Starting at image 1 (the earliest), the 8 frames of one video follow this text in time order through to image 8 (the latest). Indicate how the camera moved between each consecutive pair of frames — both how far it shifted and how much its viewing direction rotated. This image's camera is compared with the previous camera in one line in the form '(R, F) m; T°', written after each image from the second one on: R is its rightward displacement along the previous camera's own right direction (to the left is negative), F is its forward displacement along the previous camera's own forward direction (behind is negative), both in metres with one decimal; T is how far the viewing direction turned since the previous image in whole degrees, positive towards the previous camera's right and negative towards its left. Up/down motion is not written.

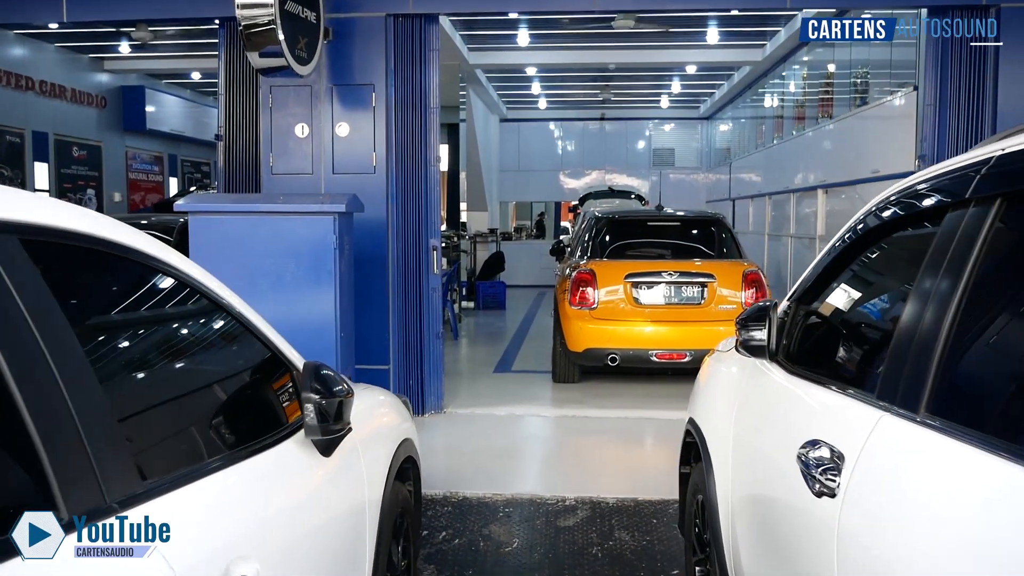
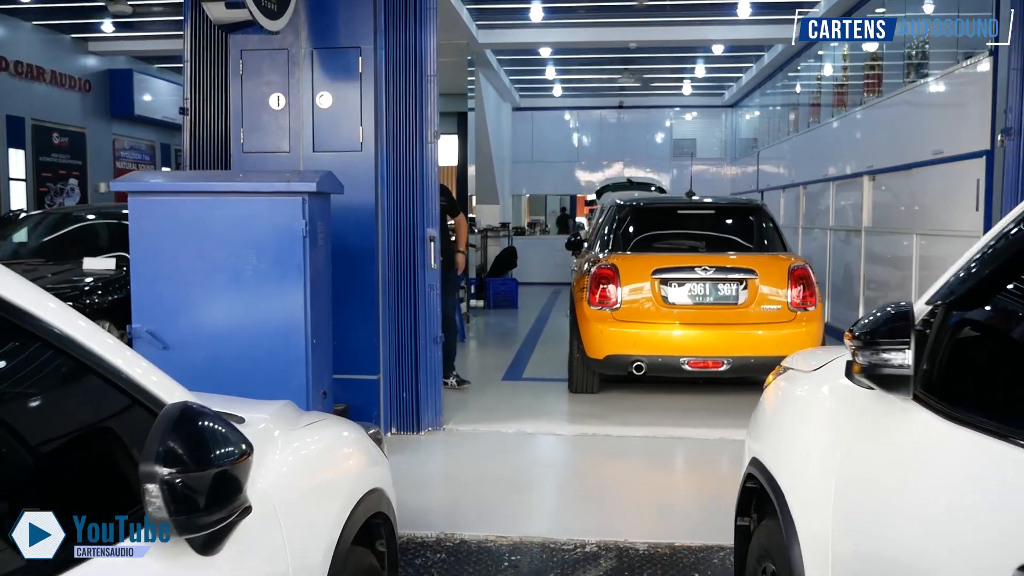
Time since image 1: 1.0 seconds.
(0.0, +0.8) m; -1°
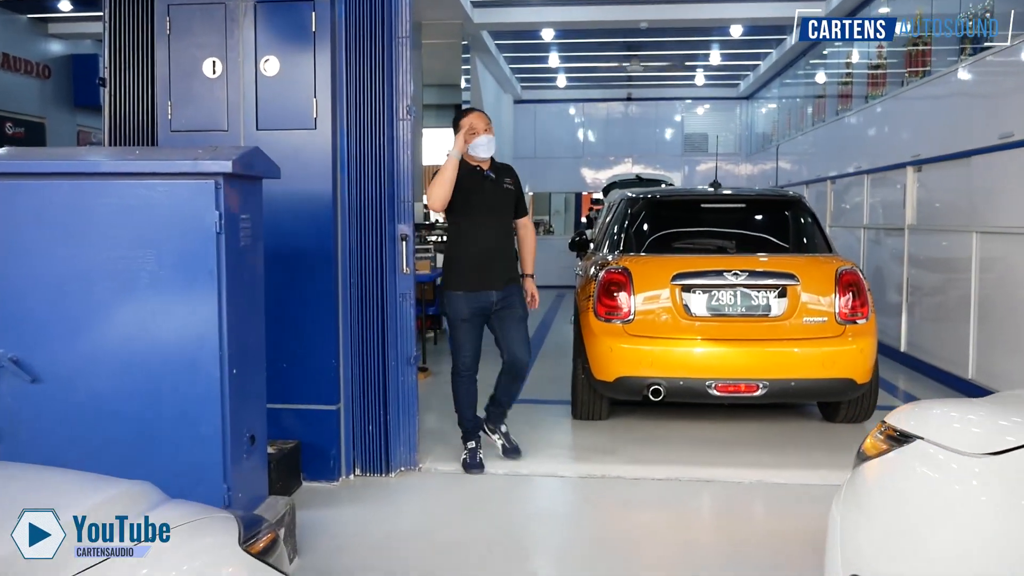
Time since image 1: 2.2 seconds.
(+0.1, +0.9) m; 0°
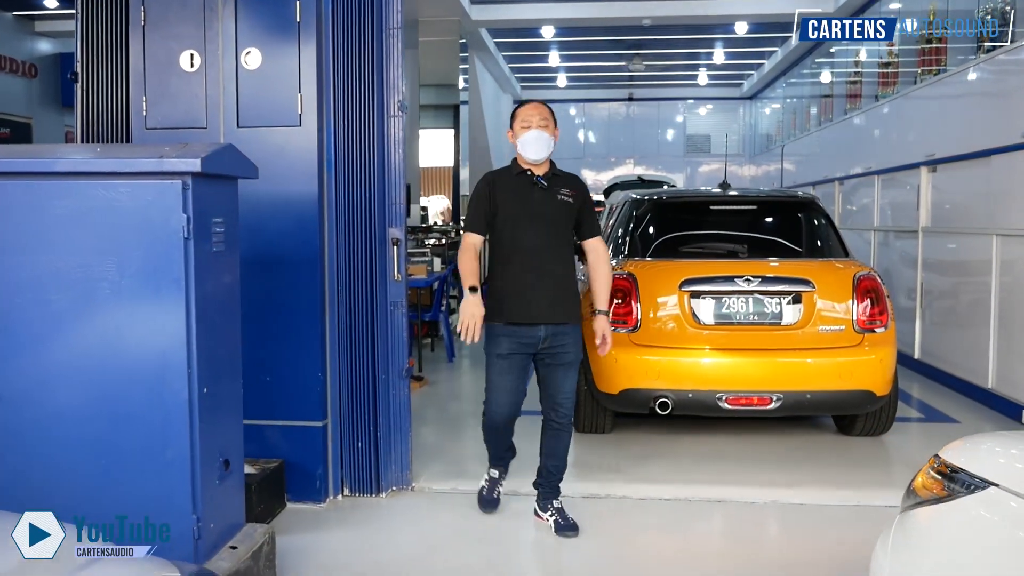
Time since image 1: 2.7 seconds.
(0.0, +0.2) m; 0°
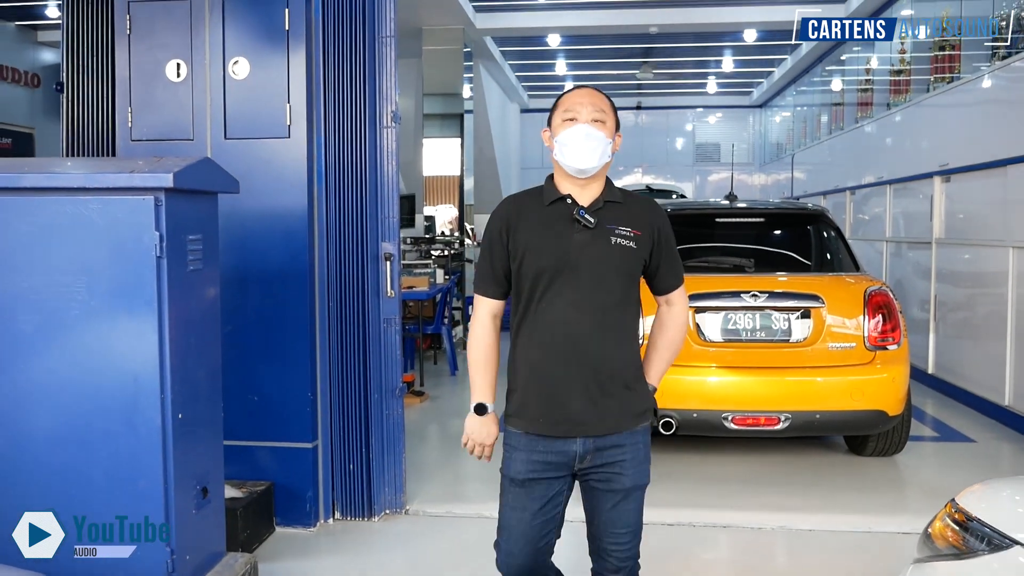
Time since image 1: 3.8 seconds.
(+0.1, +0.1) m; -1°
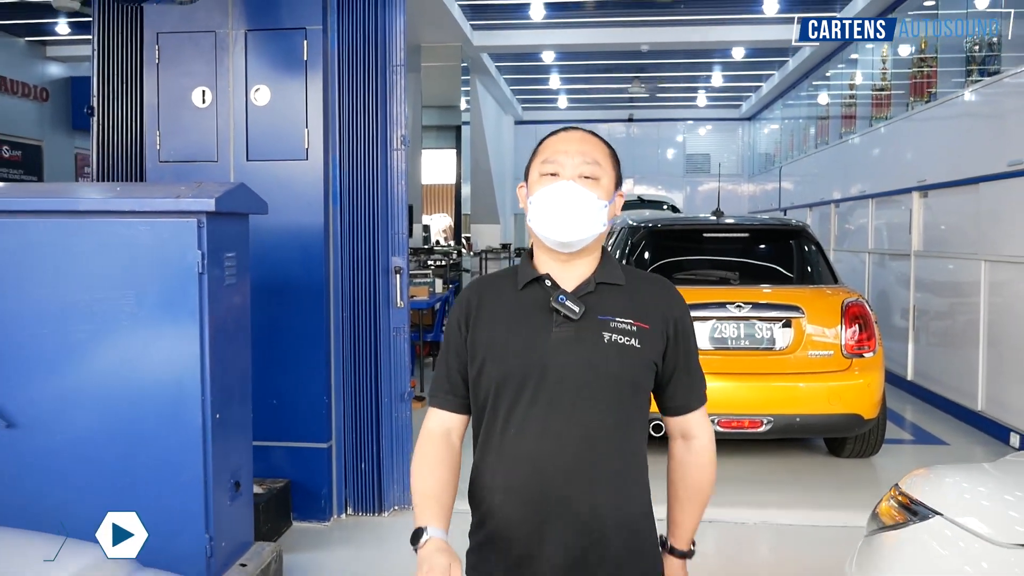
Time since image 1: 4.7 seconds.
(0.0, -0.3) m; +1°
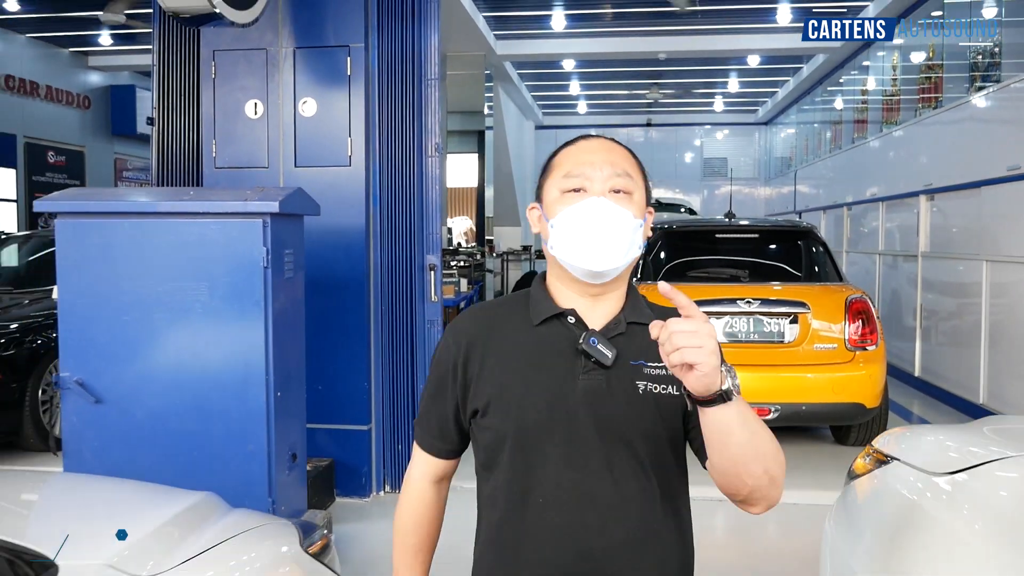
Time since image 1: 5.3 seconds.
(0.0, -0.3) m; -1°
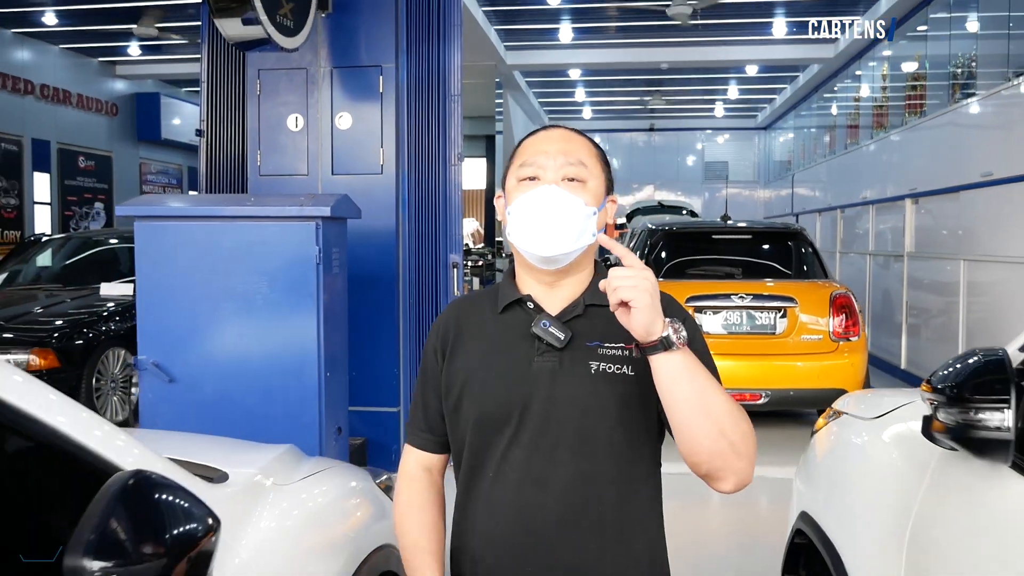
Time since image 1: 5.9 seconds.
(-0.1, -0.4) m; 0°
